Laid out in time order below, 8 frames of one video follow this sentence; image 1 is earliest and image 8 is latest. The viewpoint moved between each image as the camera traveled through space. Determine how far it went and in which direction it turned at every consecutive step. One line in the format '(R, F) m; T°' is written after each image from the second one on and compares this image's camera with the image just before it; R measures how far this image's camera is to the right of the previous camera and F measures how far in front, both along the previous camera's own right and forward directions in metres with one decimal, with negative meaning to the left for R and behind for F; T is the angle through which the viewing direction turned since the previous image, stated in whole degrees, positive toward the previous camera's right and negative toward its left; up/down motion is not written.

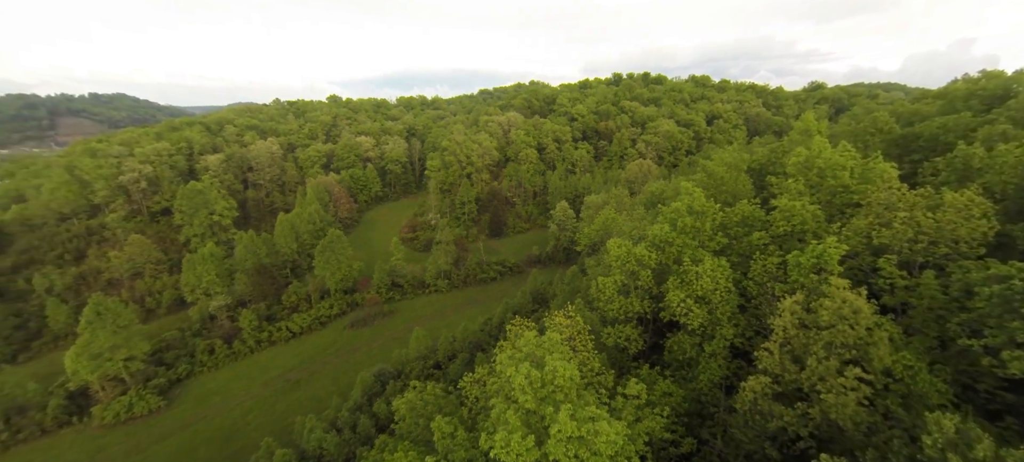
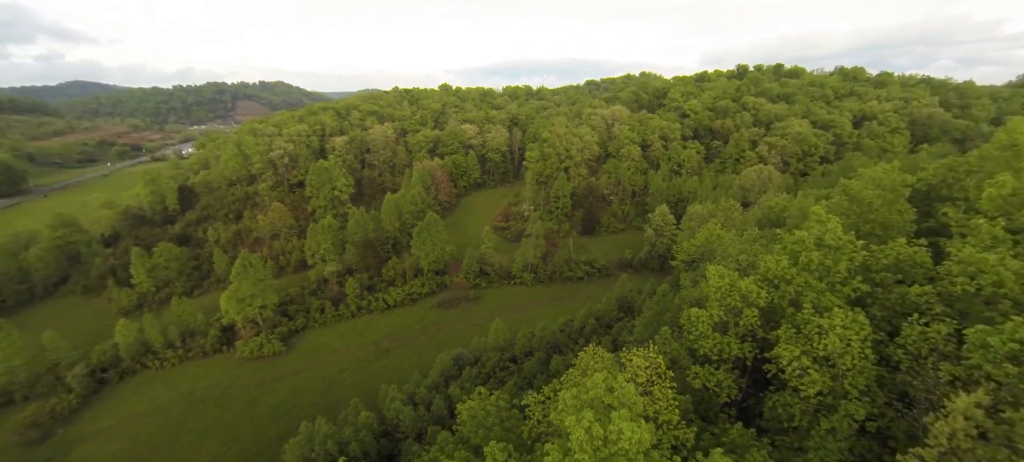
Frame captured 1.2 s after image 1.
(+0.3, +0.8) m; -12°
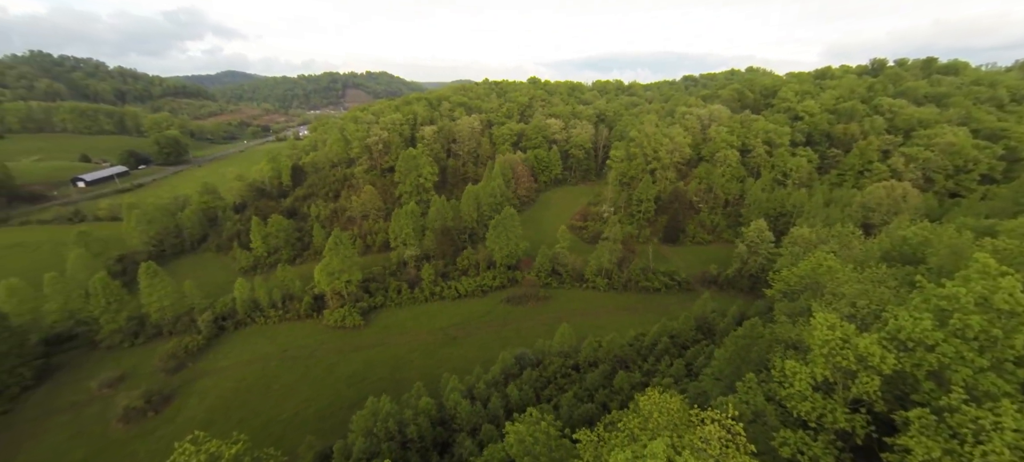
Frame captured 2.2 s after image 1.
(+0.3, +0.8) m; -10°
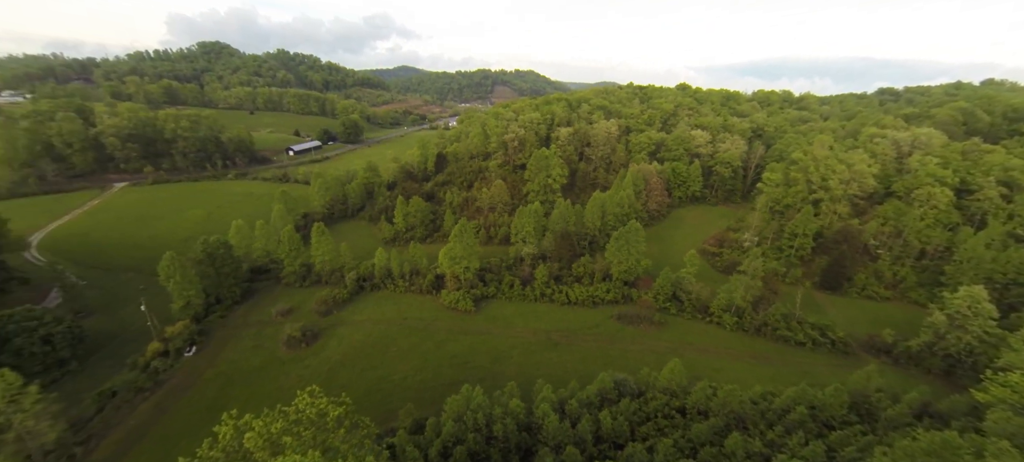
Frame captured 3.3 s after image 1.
(+0.2, +1.1) m; -15°
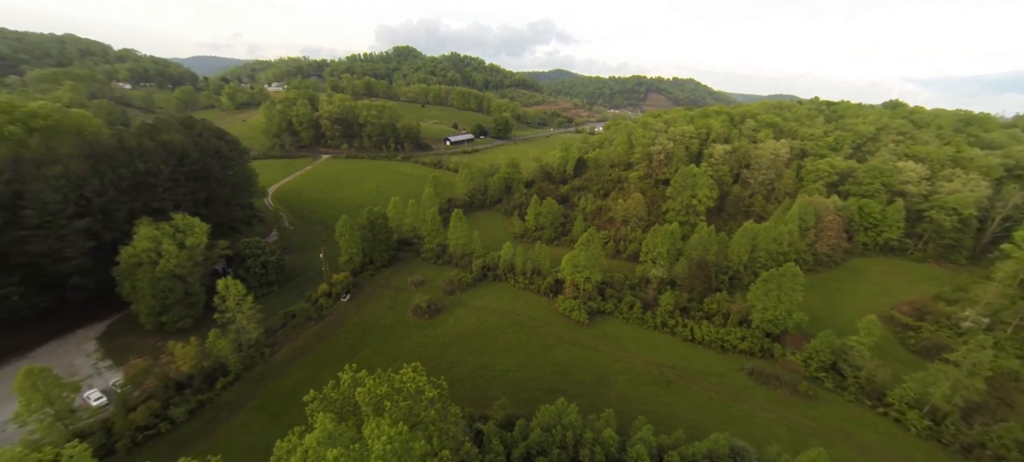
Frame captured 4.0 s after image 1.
(+0.3, +2.2) m; -16°
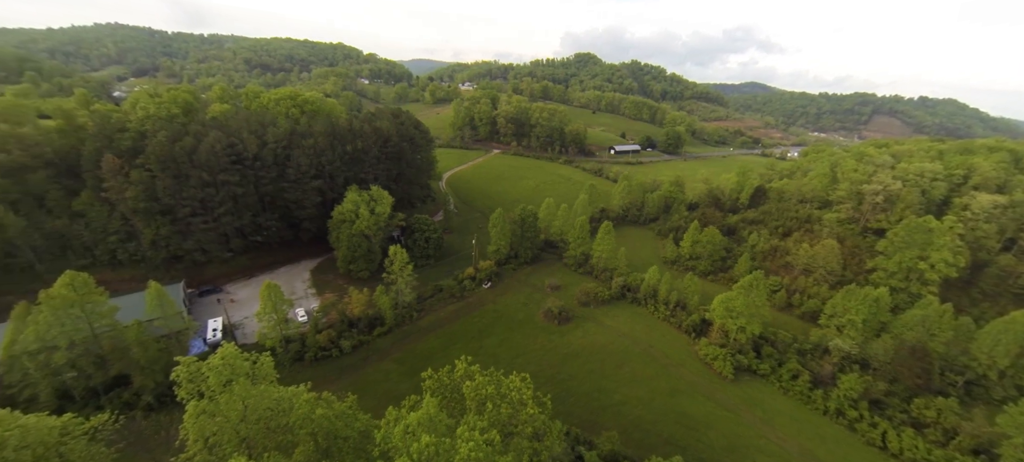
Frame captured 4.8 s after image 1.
(+0.3, +3.9) m; -18°
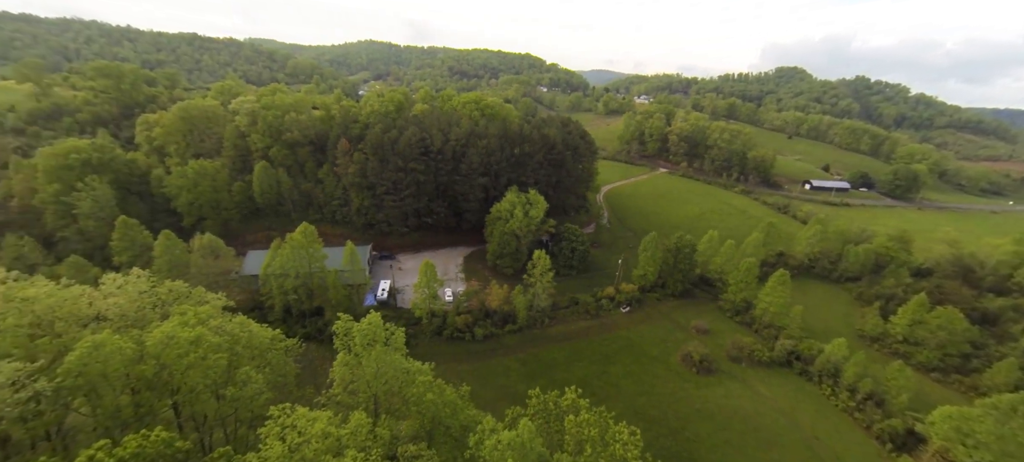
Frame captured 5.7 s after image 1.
(+0.6, +7.4) m; -19°
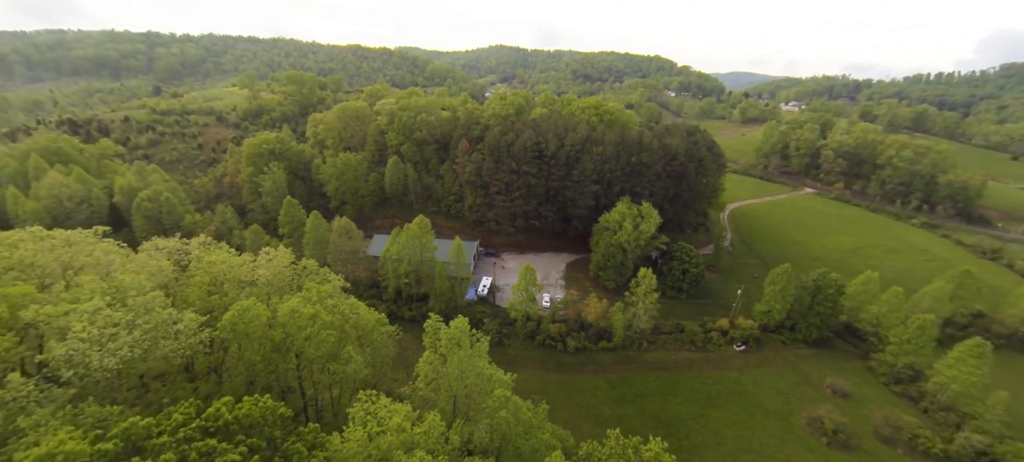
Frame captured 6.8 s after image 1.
(+1.3, +9.6) m; -13°
